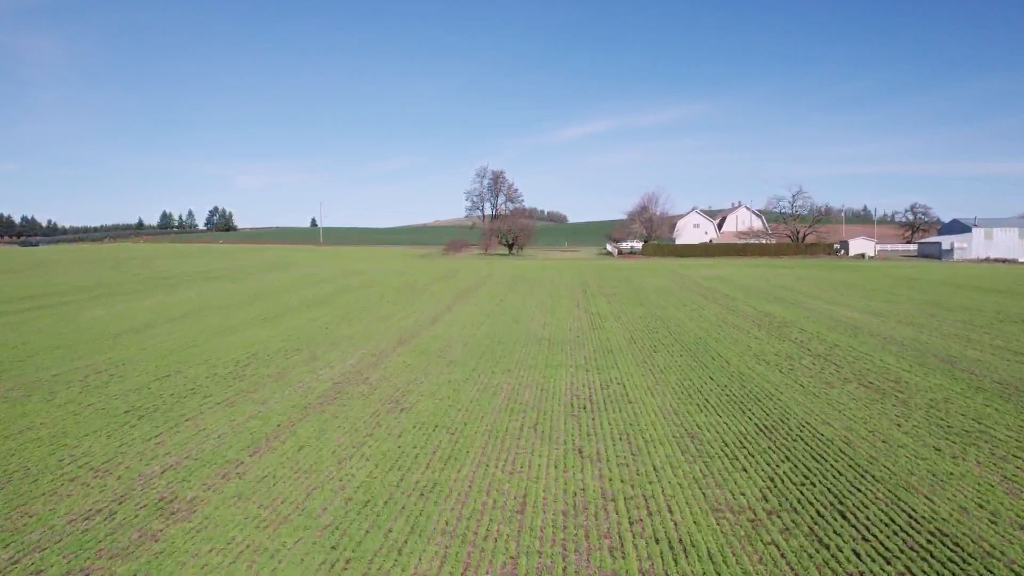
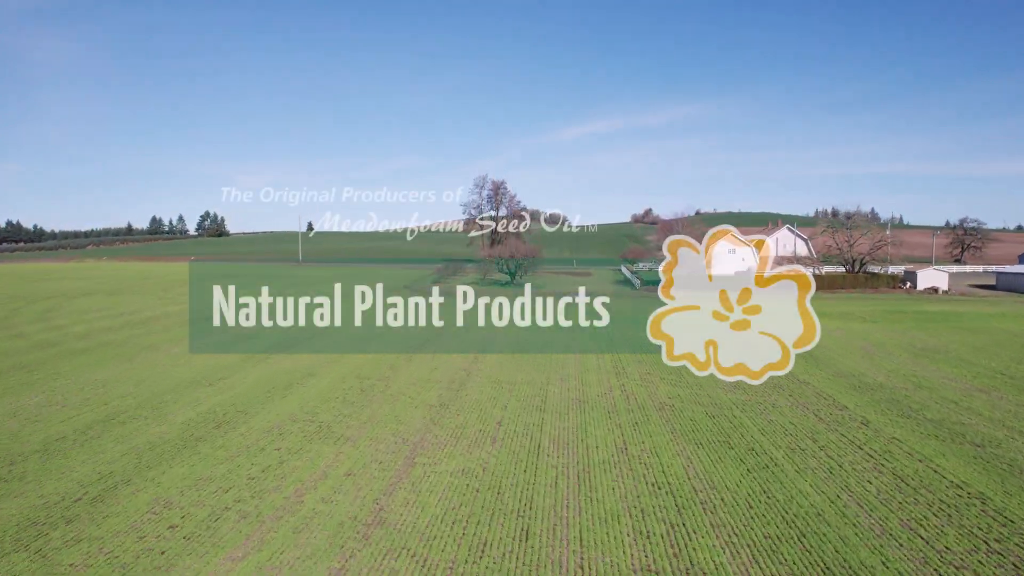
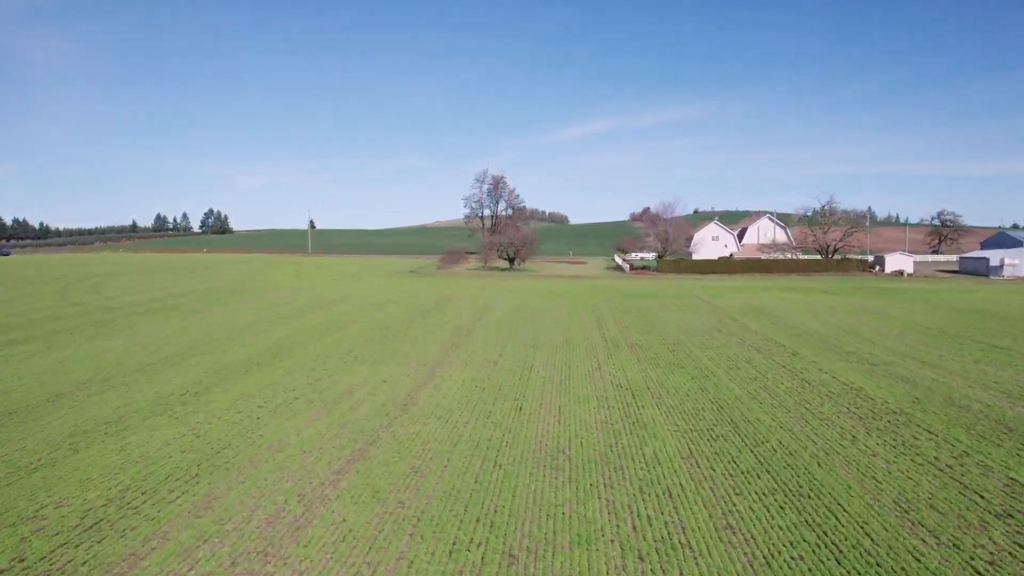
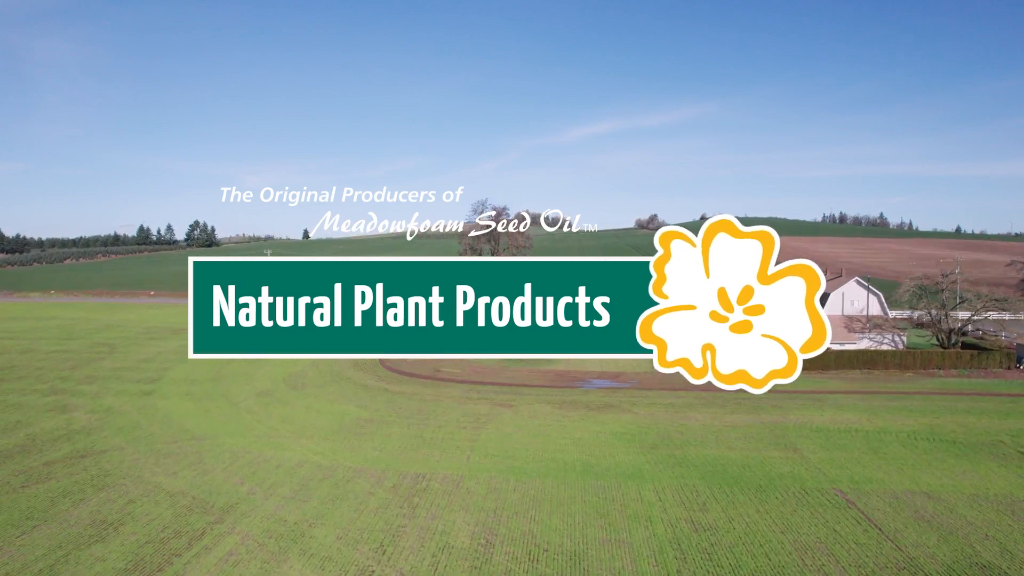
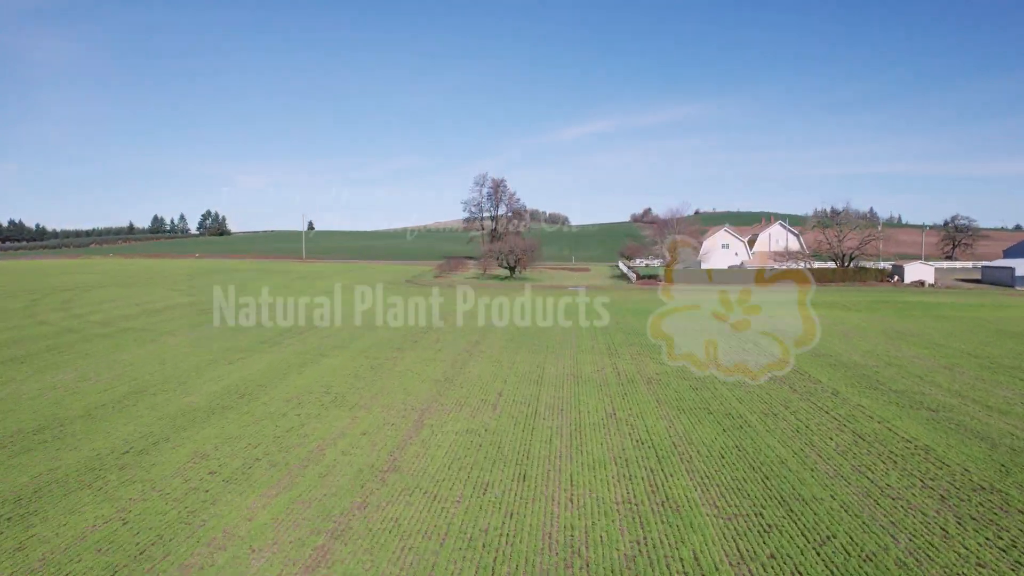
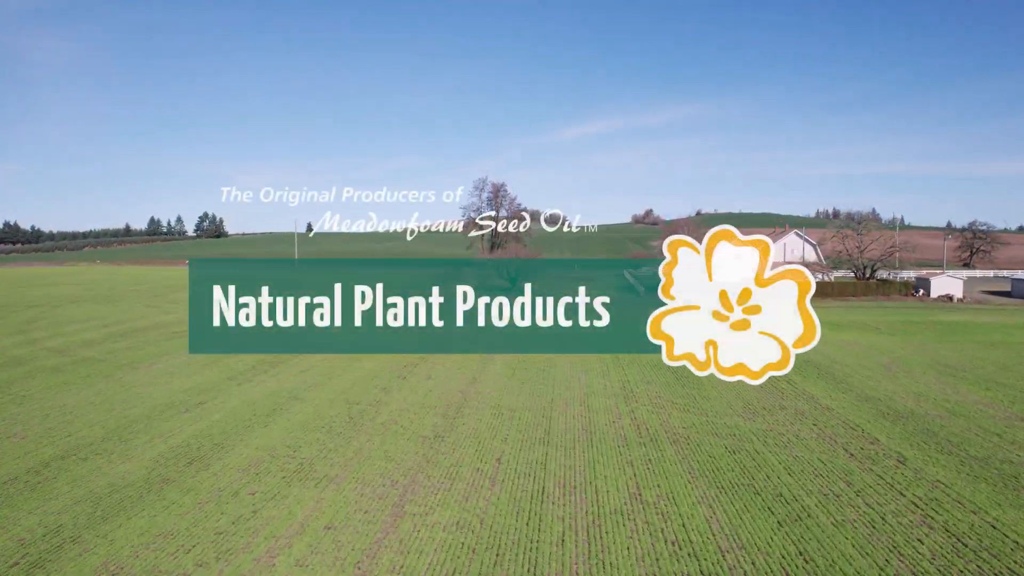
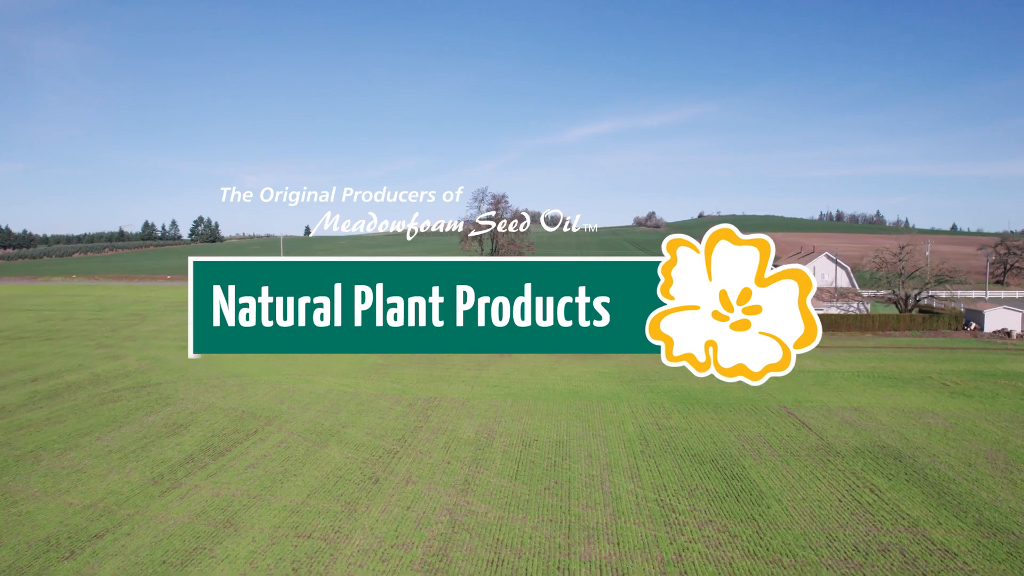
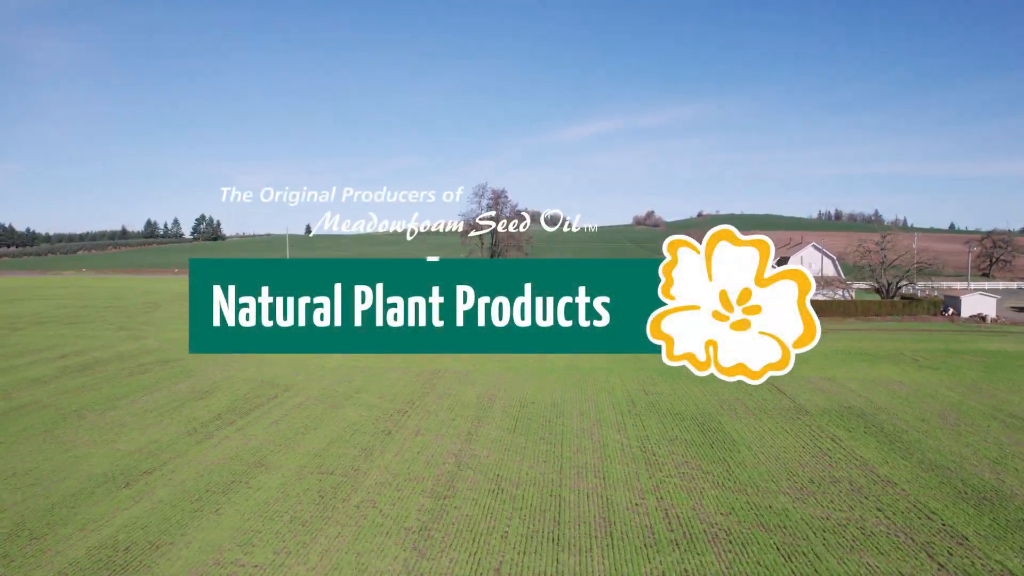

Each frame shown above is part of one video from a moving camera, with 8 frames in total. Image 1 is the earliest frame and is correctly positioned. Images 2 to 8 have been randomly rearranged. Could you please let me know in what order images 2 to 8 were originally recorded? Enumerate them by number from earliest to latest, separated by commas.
3, 5, 2, 6, 8, 7, 4
